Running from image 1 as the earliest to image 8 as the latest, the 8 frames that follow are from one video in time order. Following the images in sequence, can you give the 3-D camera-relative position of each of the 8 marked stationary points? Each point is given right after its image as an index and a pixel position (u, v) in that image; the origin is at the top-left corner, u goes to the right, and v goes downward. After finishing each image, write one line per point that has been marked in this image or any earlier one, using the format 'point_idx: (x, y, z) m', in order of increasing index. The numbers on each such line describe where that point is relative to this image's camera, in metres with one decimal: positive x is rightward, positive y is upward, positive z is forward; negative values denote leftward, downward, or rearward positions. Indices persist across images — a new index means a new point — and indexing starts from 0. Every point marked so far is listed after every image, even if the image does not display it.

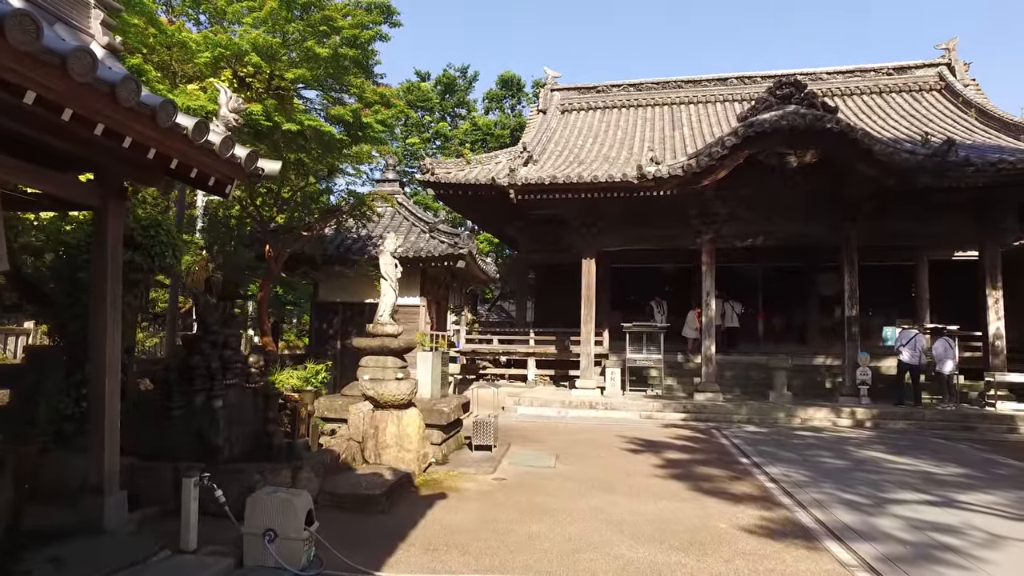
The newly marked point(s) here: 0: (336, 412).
0: (-2.1, -1.5, +8.2) m
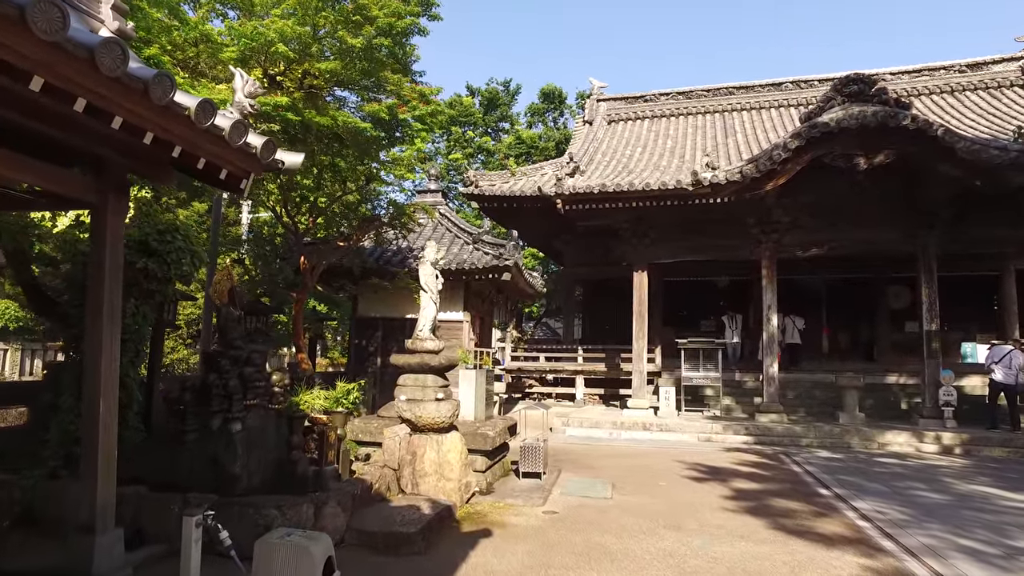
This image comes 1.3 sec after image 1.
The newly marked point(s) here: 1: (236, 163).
0: (-1.5, -1.6, +7.5) m
1: (-1.8, +0.8, +4.4) m
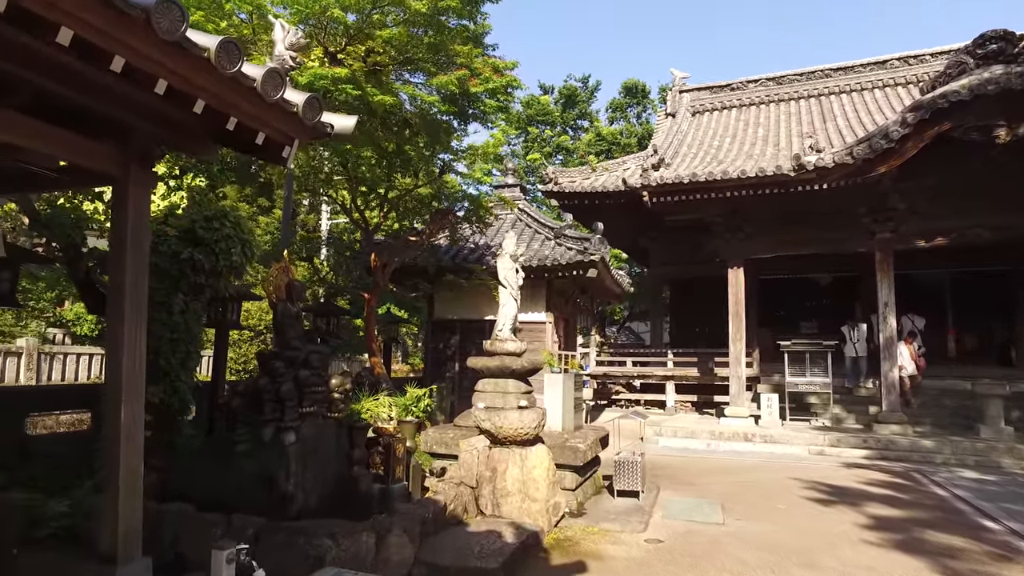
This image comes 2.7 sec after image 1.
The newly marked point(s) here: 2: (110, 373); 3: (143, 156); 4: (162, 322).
0: (-0.6, -1.6, +6.7) m
1: (-1.3, +0.9, +3.7) m
2: (-2.0, -0.4, +3.4) m
3: (-2.0, +0.7, +3.7) m
4: (-2.6, -0.3, +5.1) m
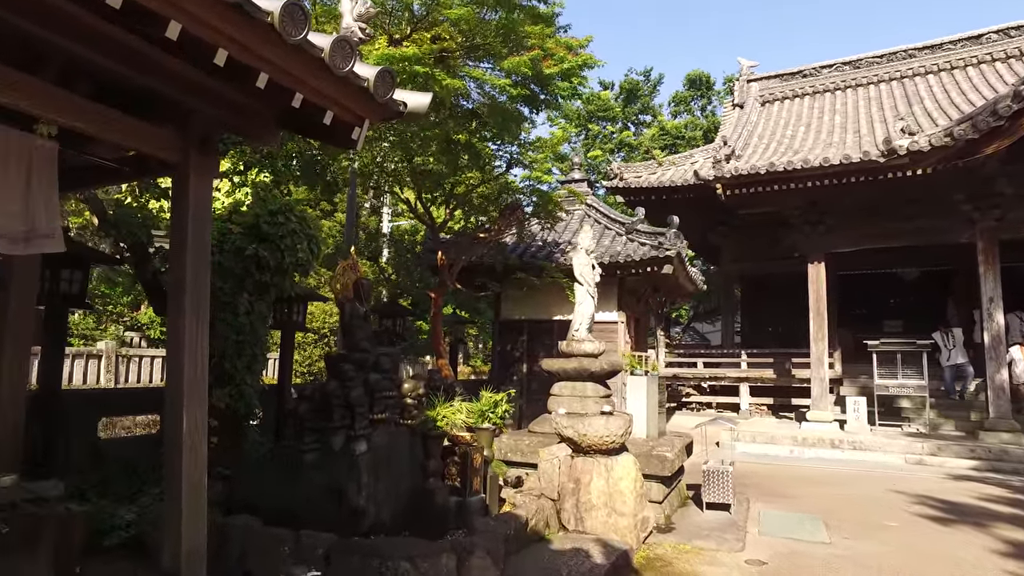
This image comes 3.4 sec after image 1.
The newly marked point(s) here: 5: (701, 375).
0: (+0.1, -1.5, +6.3) m
1: (-0.8, +0.9, +3.3) m
2: (-1.6, -0.4, +3.1) m
3: (-1.5, +0.7, +3.4) m
4: (-2.0, -0.2, +4.8) m
5: (+4.3, -2.0, +15.6) m
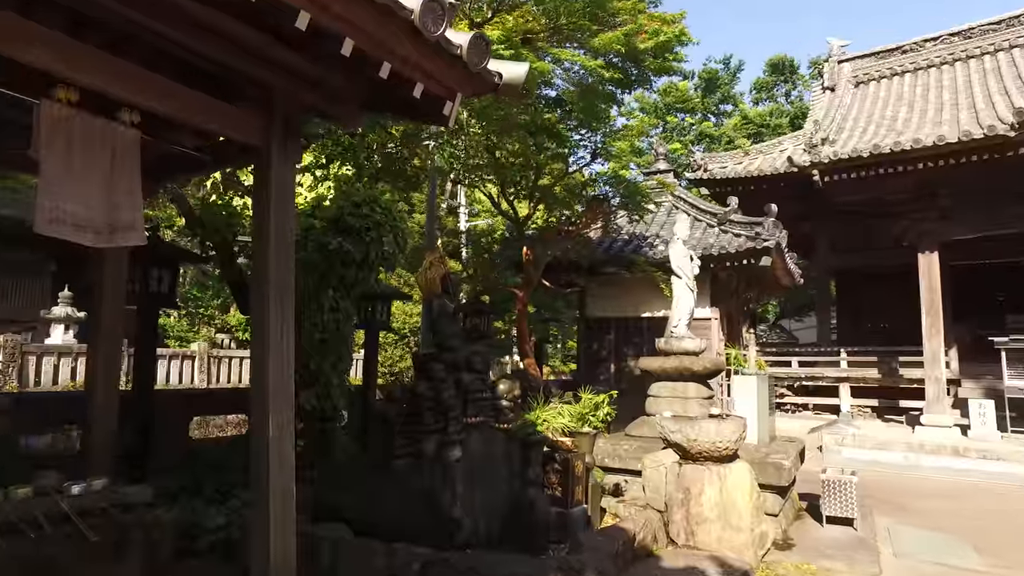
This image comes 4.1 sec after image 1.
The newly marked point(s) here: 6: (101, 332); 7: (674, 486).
0: (+0.9, -1.5, +5.8) m
1: (-0.4, +1.0, +3.0) m
2: (-1.1, -0.4, +2.9) m
3: (-1.0, +0.8, +3.1) m
4: (-1.4, -0.2, +4.6) m
5: (+6.2, -1.9, +14.6) m
6: (-2.7, -0.3, +4.5) m
7: (+1.2, -1.4, +4.9) m
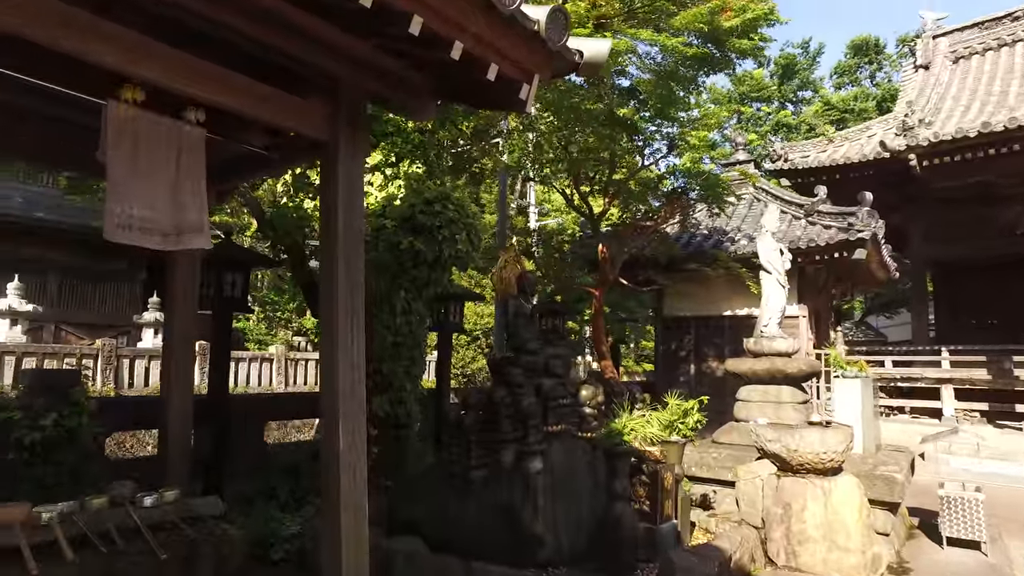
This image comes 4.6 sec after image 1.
0: (+1.6, -1.4, +5.4) m
1: (0.0, +1.0, +2.7) m
2: (-0.7, -0.4, +2.7) m
3: (-0.7, +0.7, +2.9) m
4: (-0.8, -0.2, +4.4) m
5: (+7.7, -1.8, +13.7) m
6: (-2.2, -0.3, +4.5) m
7: (+1.7, -1.4, +4.5) m
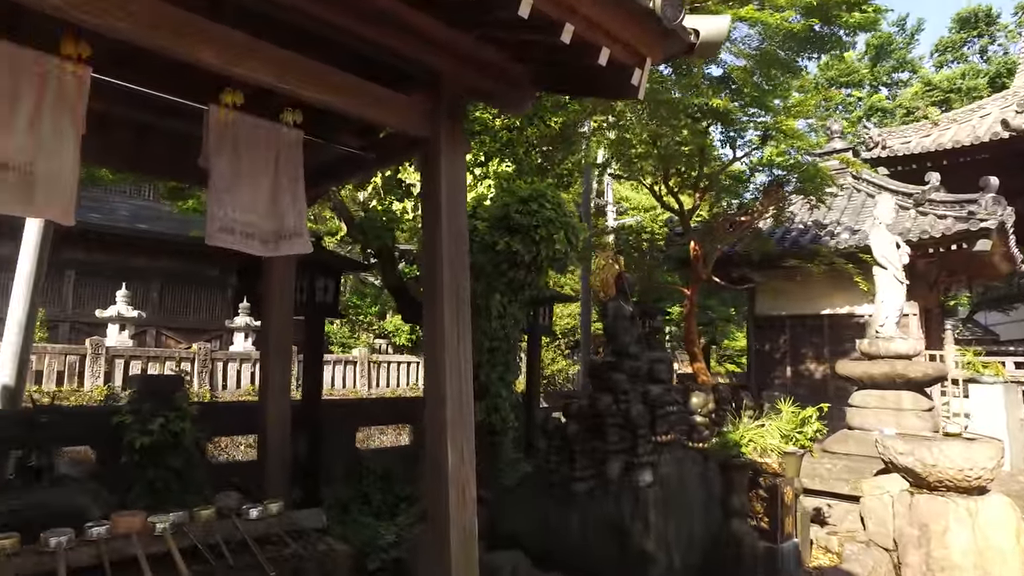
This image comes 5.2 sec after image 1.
0: (+2.3, -1.4, +5.0) m
1: (+0.4, +0.9, +2.5) m
2: (-0.3, -0.4, +2.6) m
3: (-0.2, +0.7, +2.8) m
4: (-0.2, -0.3, +4.3) m
5: (+9.3, -1.6, +12.6) m
6: (-1.6, -0.4, +4.5) m
7: (+2.3, -1.4, +4.1) m
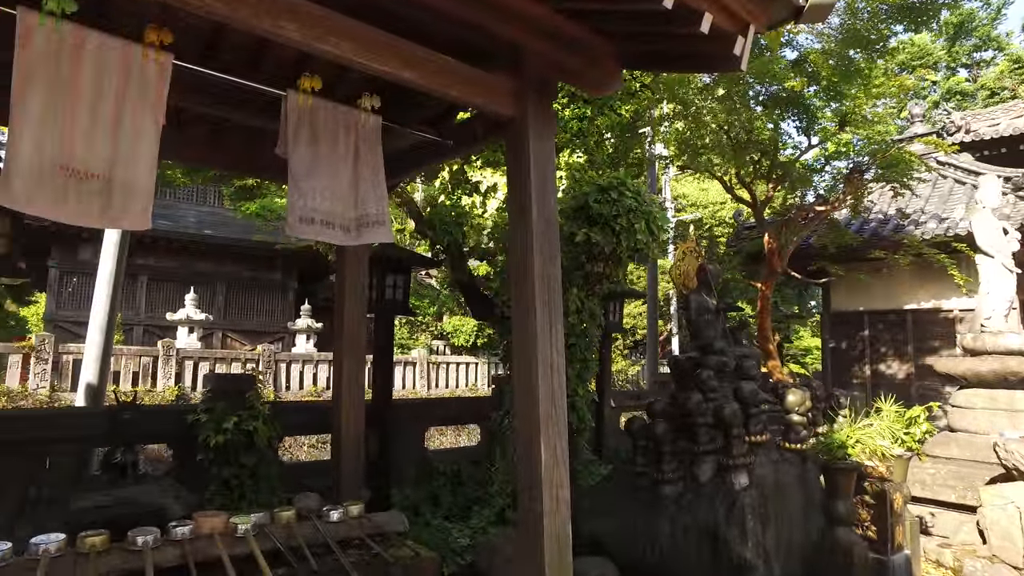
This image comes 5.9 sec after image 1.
0: (+2.8, -1.4, +4.7) m
1: (+0.7, +1.0, +2.3) m
2: (0.0, -0.4, +2.4) m
3: (+0.1, +0.8, +2.6) m
4: (+0.3, -0.2, +4.1) m
5: (+10.3, -1.5, +11.6) m
6: (-1.1, -0.4, +4.4) m
7: (+2.8, -1.3, +3.7) m
